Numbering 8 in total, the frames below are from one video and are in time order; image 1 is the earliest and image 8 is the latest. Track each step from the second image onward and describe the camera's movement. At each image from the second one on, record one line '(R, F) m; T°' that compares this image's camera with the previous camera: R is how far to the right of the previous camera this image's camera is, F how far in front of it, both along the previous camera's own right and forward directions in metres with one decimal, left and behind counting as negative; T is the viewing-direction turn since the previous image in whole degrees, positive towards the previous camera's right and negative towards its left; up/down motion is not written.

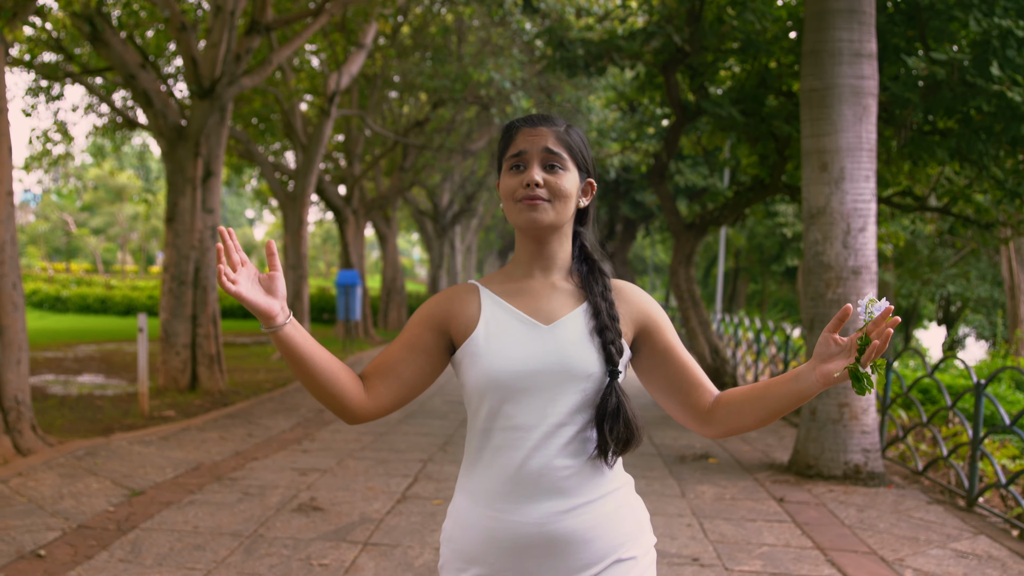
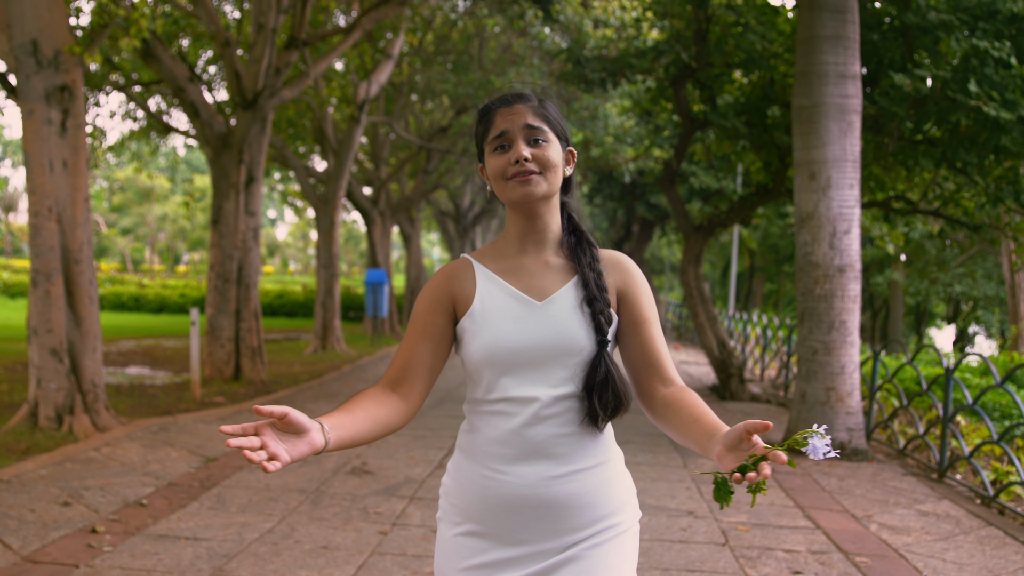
(0.0, -0.7) m; -1°
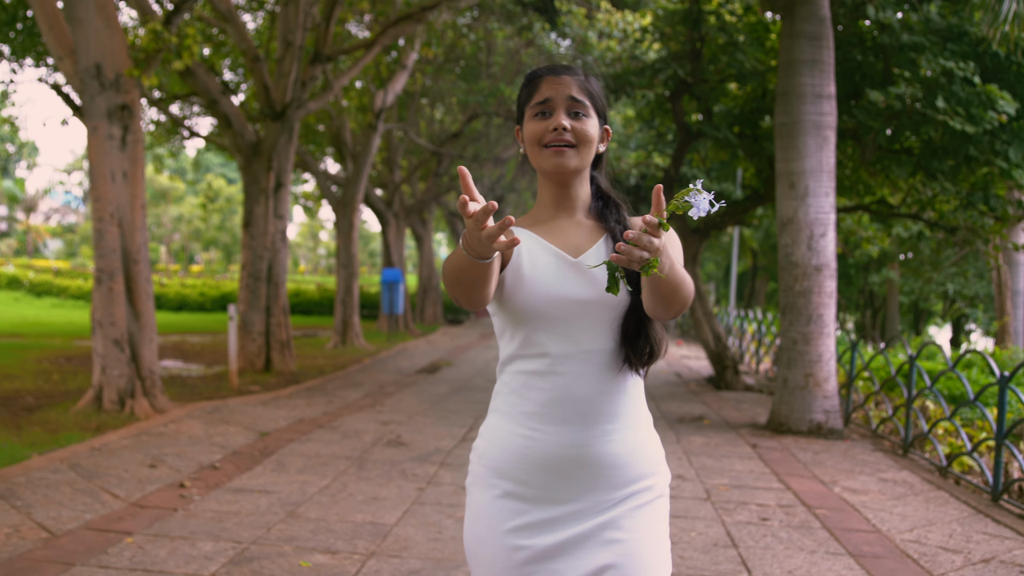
(-0.1, -0.8) m; 0°
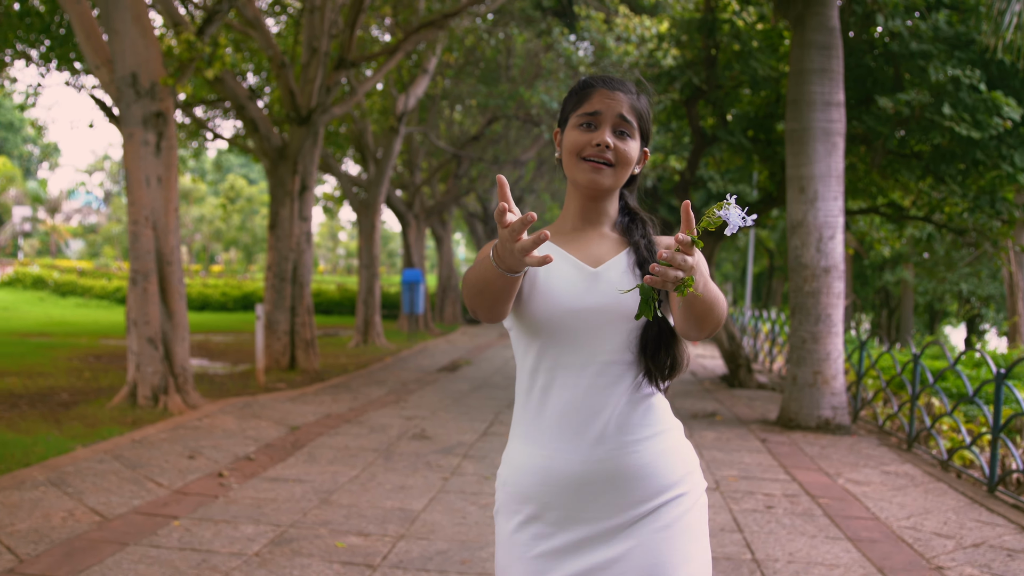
(0.0, -0.3) m; -1°
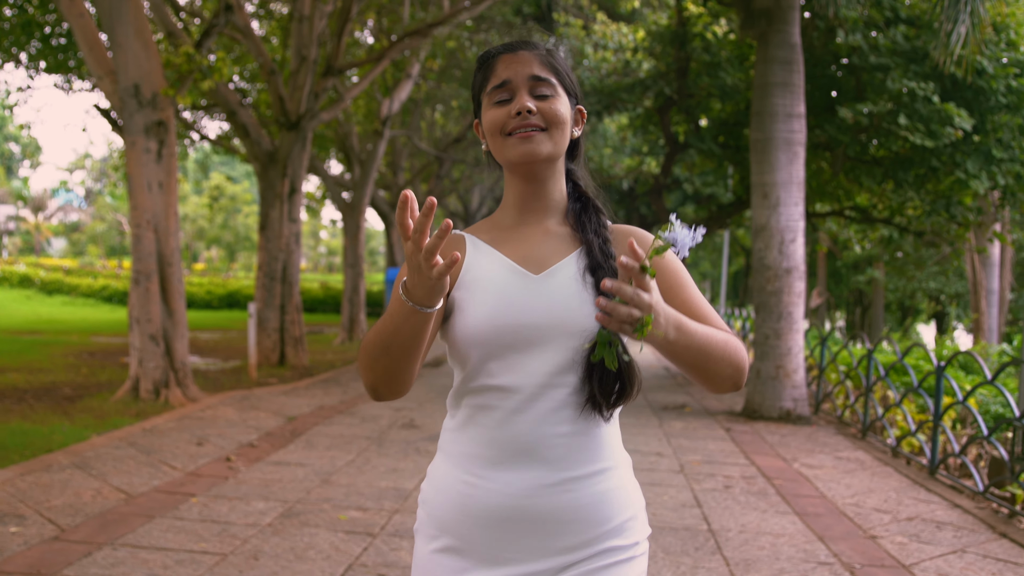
(0.0, -0.5) m; +1°
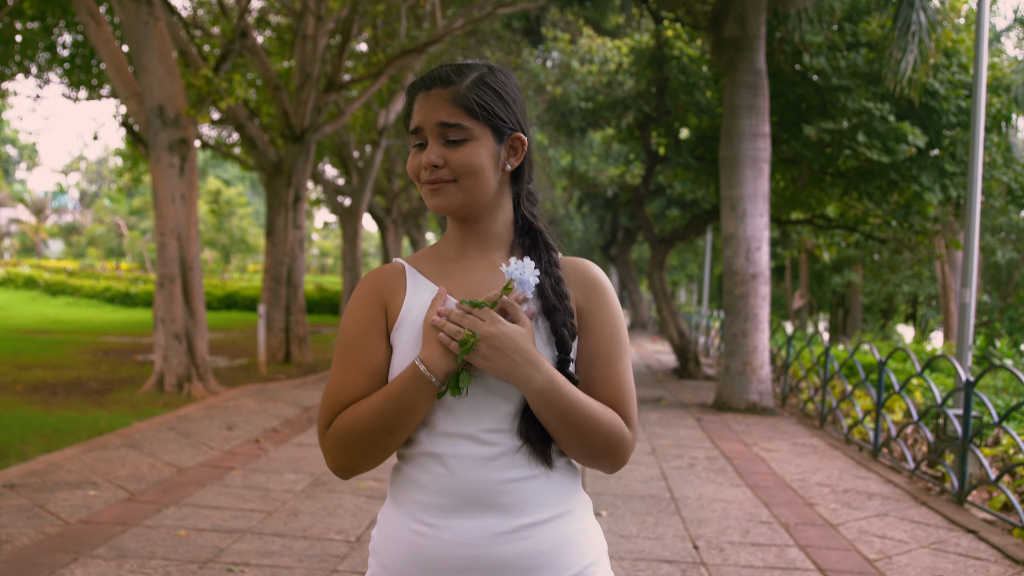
(0.0, -0.9) m; +1°
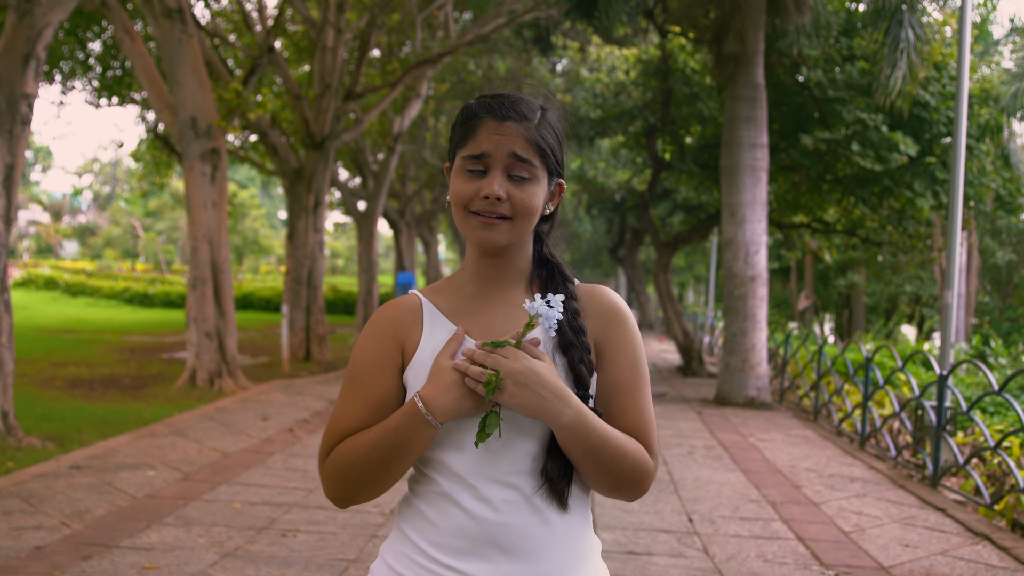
(-0.1, -0.6) m; -1°
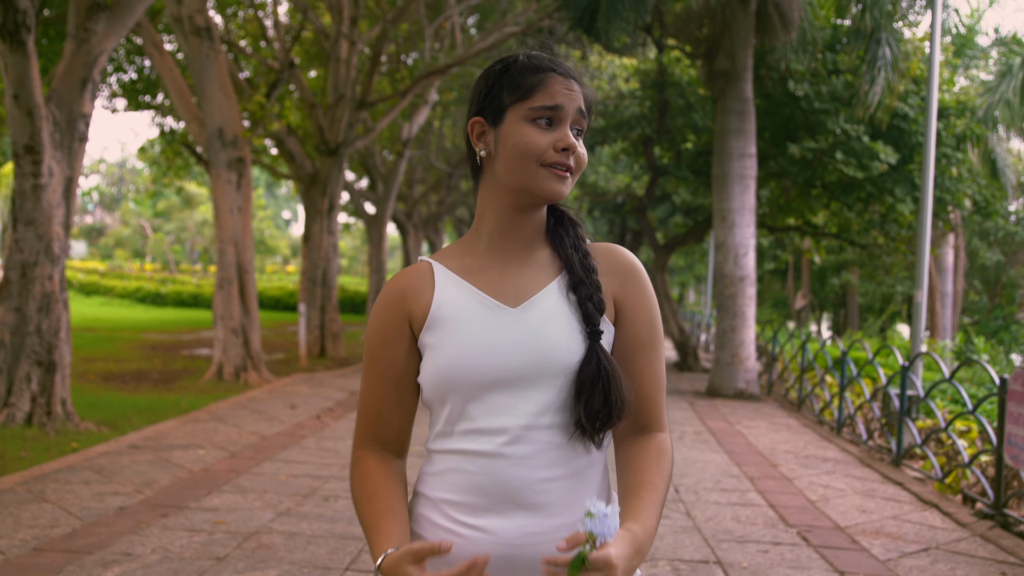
(-0.1, -0.7) m; 0°
